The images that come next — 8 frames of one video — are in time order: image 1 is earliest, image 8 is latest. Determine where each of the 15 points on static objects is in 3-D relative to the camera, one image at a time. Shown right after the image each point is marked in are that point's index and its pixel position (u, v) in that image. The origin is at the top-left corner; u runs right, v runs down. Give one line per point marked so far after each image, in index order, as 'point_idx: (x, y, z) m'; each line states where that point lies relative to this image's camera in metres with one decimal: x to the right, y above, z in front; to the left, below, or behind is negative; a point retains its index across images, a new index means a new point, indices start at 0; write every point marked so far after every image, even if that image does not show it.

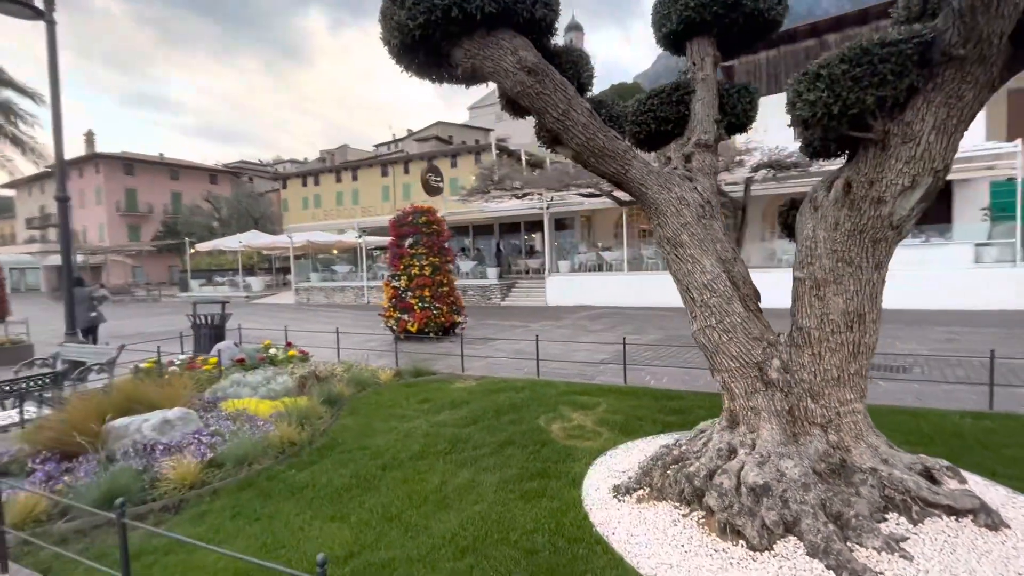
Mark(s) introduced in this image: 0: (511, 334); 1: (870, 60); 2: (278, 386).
0: (-0.1, -1.3, +13.6) m
1: (+1.6, +1.0, +2.2) m
2: (-2.8, -1.2, +5.9) m
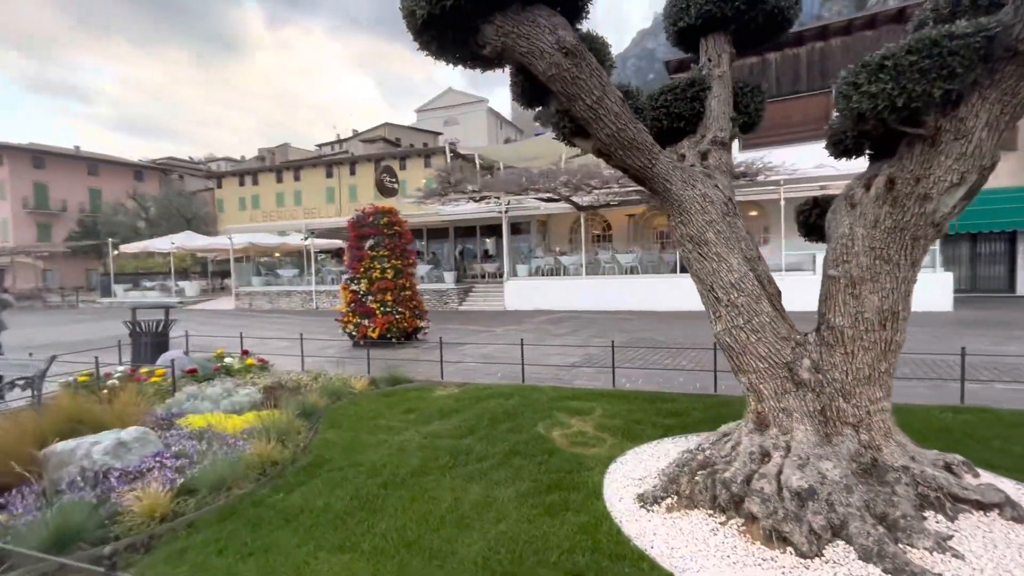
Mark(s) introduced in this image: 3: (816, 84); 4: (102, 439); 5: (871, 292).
0: (-1.0, -1.4, +13.3) m
1: (+1.9, +1.0, +2.2) m
2: (-2.9, -1.2, +5.3) m
3: (+12.2, +8.2, +19.4) m
4: (-3.1, -1.1, +3.6) m
5: (+2.0, 0.0, +2.8) m
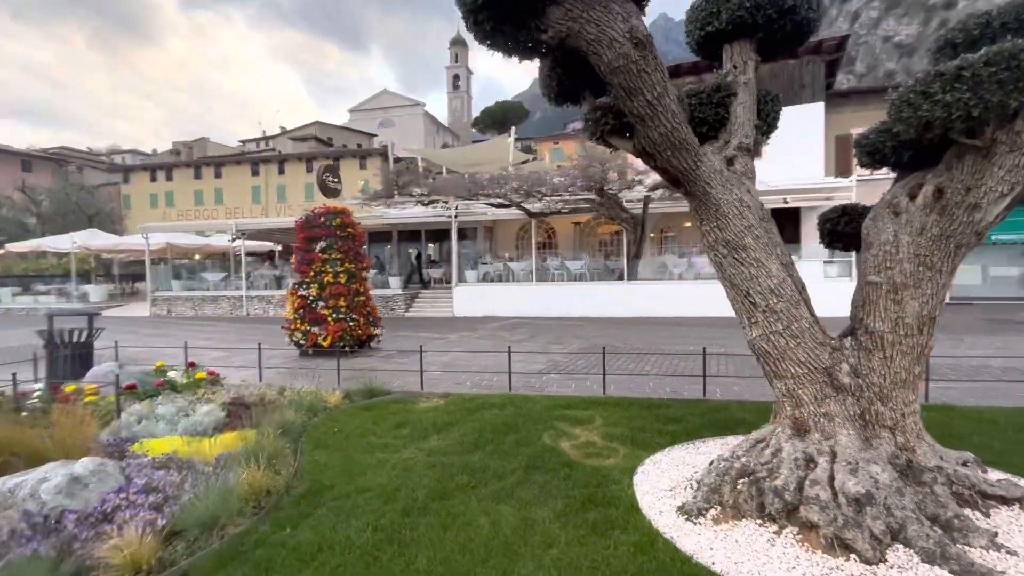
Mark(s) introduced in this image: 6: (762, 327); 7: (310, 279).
0: (-2.2, -1.5, +12.9) m
1: (+2.3, +1.0, +2.2) m
2: (-2.9, -1.2, +4.7) m
3: (+10.2, +7.9, +20.9) m
4: (-2.8, -1.1, +3.0) m
5: (+2.3, -0.1, +2.8) m
6: (+1.6, -0.3, +3.2) m
7: (-4.7, +0.2, +11.3) m
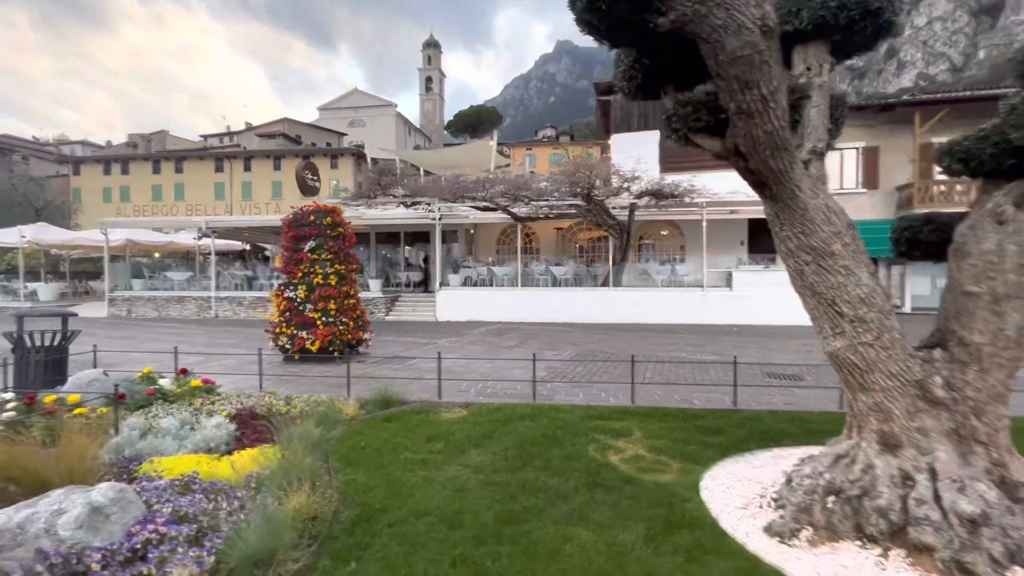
0: (-2.3, -1.6, +12.5) m
1: (+2.9, +1.0, +2.2) m
2: (-2.6, -1.2, +4.2) m
3: (+9.6, +7.6, +21.3) m
4: (-2.3, -1.1, +2.6) m
5: (+2.9, -0.1, +2.8) m
6: (+2.1, -0.3, +3.1) m
7: (-4.7, +0.2, +10.7) m
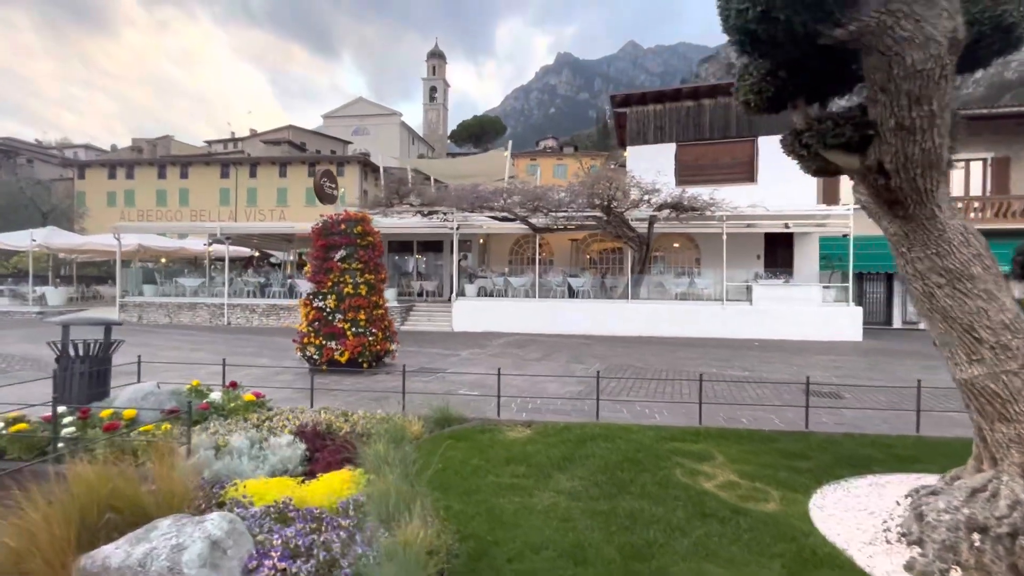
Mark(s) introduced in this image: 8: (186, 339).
0: (-1.7, -1.9, +12.3) m
1: (+3.6, +0.8, +2.1) m
2: (-1.8, -1.4, +4.0) m
3: (+10.3, +7.0, +21.4) m
4: (-1.6, -1.2, +2.4) m
5: (+3.6, -0.3, +2.6) m
6: (+2.9, -0.5, +2.9) m
7: (-4.0, 0.0, +10.5) m
8: (-10.4, -1.6, +15.4) m
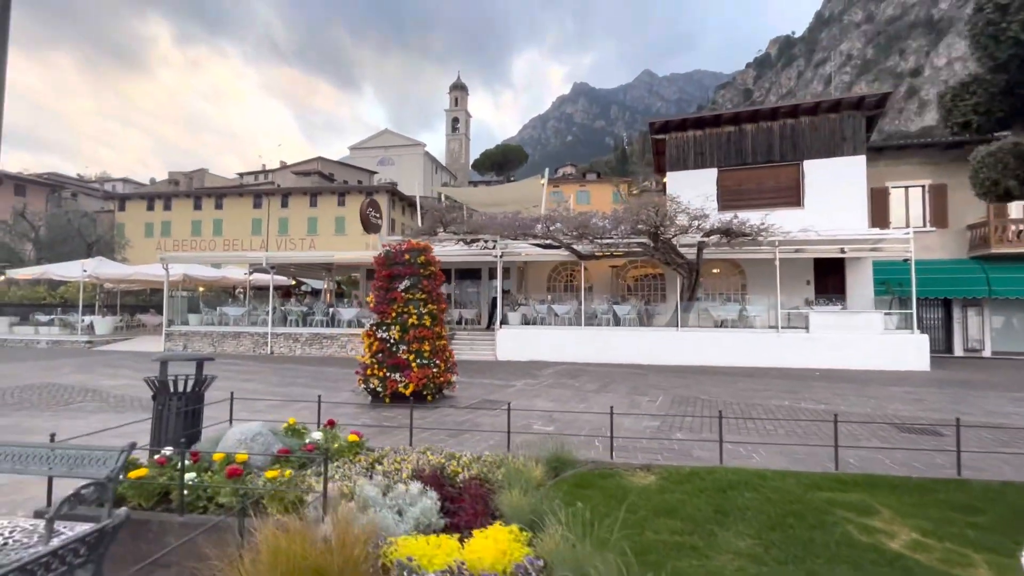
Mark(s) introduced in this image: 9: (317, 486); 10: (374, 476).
0: (-0.2, -2.6, +11.9) m
1: (+4.7, +0.7, +1.7) m
2: (-0.6, -1.6, +3.7) m
3: (+12.1, +5.8, +21.1) m
4: (-0.5, -1.4, +2.1) m
5: (+4.7, -0.5, +2.2) m
6: (+4.0, -0.7, +2.5) m
7: (-2.6, -0.7, +10.4) m
8: (-8.7, -2.6, +15.4) m
9: (-1.6, -1.6, +4.0) m
10: (-1.2, -1.7, +4.3) m
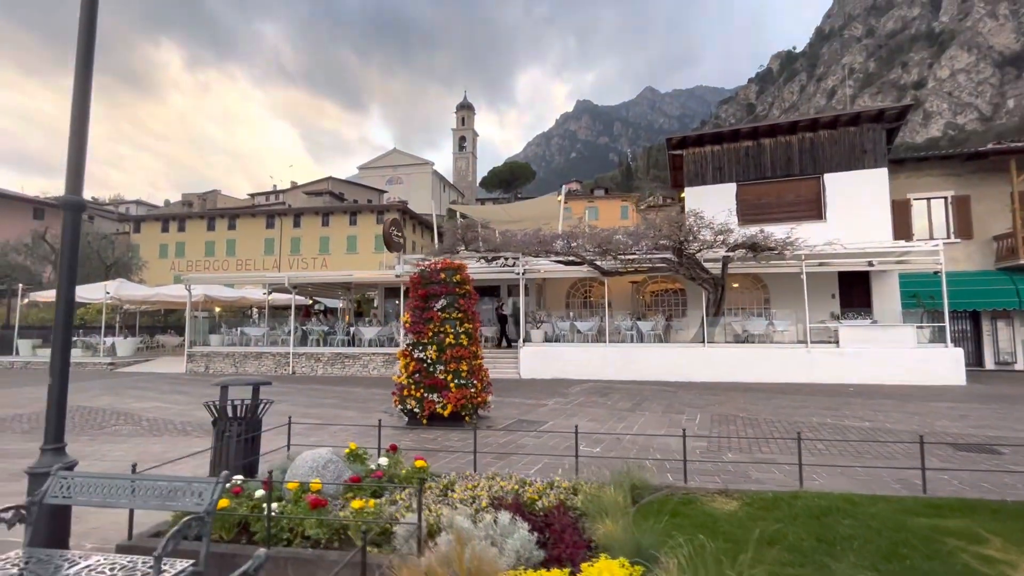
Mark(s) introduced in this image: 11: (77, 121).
0: (+0.7, -3.1, +11.7) m
1: (+5.4, +0.6, +1.6) m
2: (+0.1, -1.8, +3.6) m
3: (+12.9, +5.2, +21.0) m
4: (+0.2, -1.5, +1.9) m
5: (+5.4, -0.5, +2.0) m
6: (+4.7, -0.7, +2.4) m
7: (-1.8, -1.1, +10.3) m
8: (-7.9, -3.2, +15.3) m
9: (-0.9, -1.8, +3.8) m
10: (-0.5, -1.9, +4.2) m
11: (-3.6, +1.4, +4.0) m
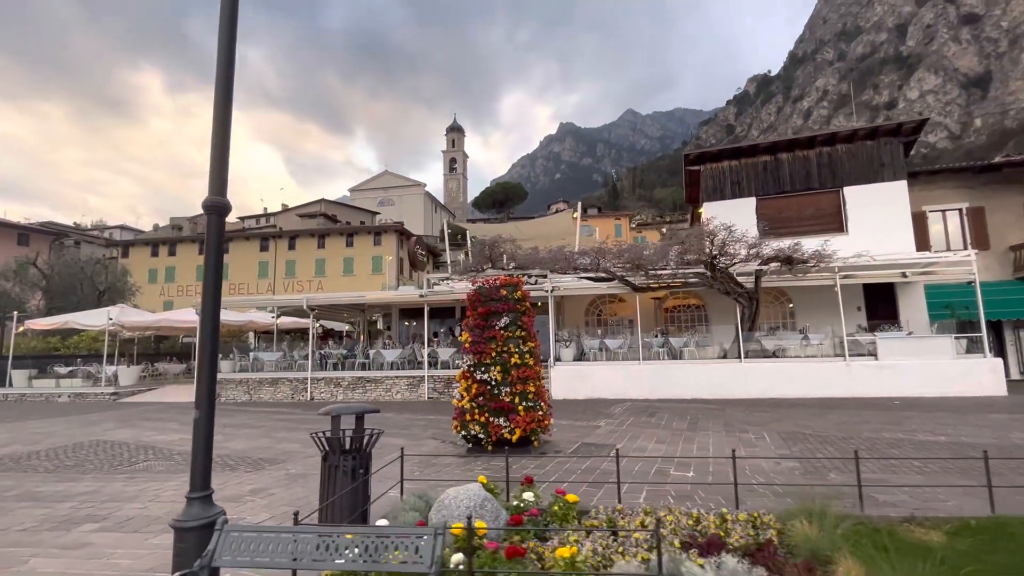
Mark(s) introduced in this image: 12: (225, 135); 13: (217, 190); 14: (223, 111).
0: (+2.0, -3.4, +11.2) m
1: (+7.0, +0.8, +1.3) m
2: (+1.7, -1.9, +3.1) m
3: (+13.9, +4.7, +21.1) m
4: (+1.8, -1.5, +1.4) m
5: (+7.0, -0.4, +1.7) m
6: (+6.3, -0.7, +2.0) m
7: (-0.5, -1.5, +9.7) m
8: (-6.6, -3.9, +14.5) m
9: (+0.7, -1.9, +3.3) m
10: (+1.0, -1.9, +3.6) m
11: (-2.1, +1.3, +3.5) m
12: (-2.1, +1.1, +3.6) m
13: (-2.1, +0.7, +3.5) m
14: (-2.1, +1.3, +3.6) m
